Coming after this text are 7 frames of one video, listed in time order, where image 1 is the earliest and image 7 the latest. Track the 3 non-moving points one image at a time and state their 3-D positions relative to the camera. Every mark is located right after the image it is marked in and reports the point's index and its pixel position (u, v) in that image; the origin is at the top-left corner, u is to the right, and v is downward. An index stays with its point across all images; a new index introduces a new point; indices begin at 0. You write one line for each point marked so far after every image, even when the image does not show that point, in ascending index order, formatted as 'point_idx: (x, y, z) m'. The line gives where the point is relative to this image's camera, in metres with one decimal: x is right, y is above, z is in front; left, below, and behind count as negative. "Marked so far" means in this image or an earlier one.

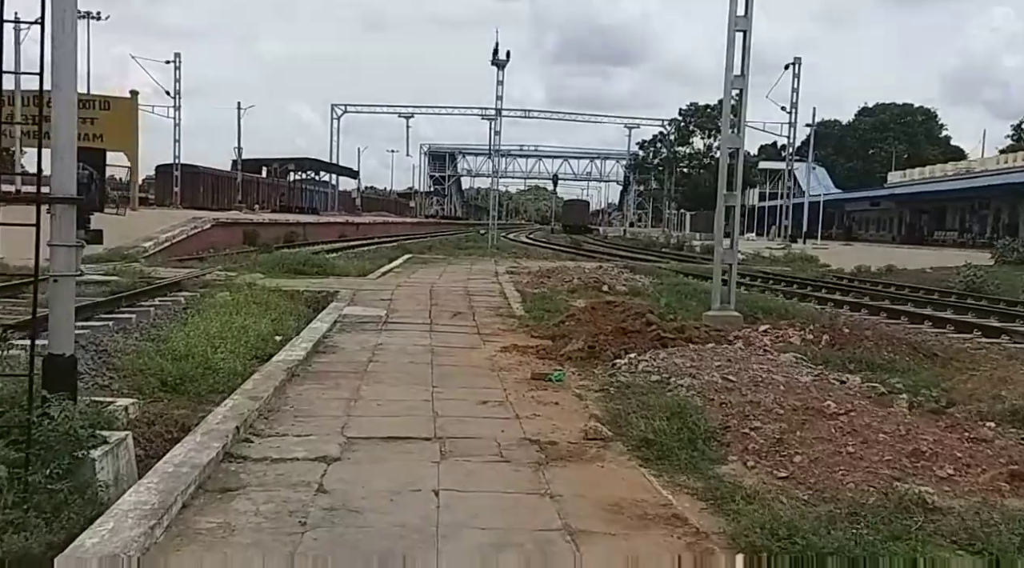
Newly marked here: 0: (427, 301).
0: (-1.6, -0.3, +13.8) m
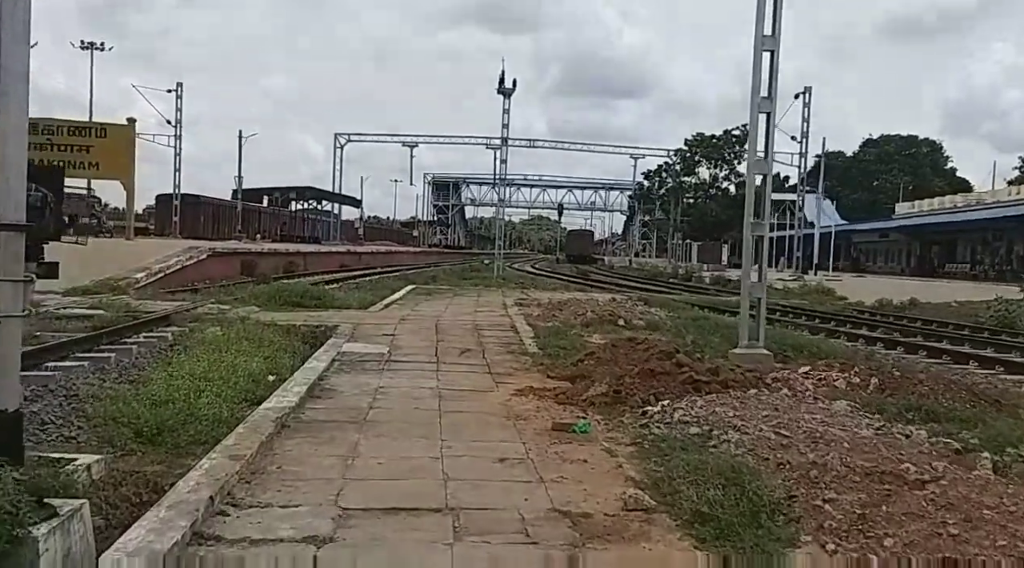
0: (-1.4, -0.9, +13.0) m
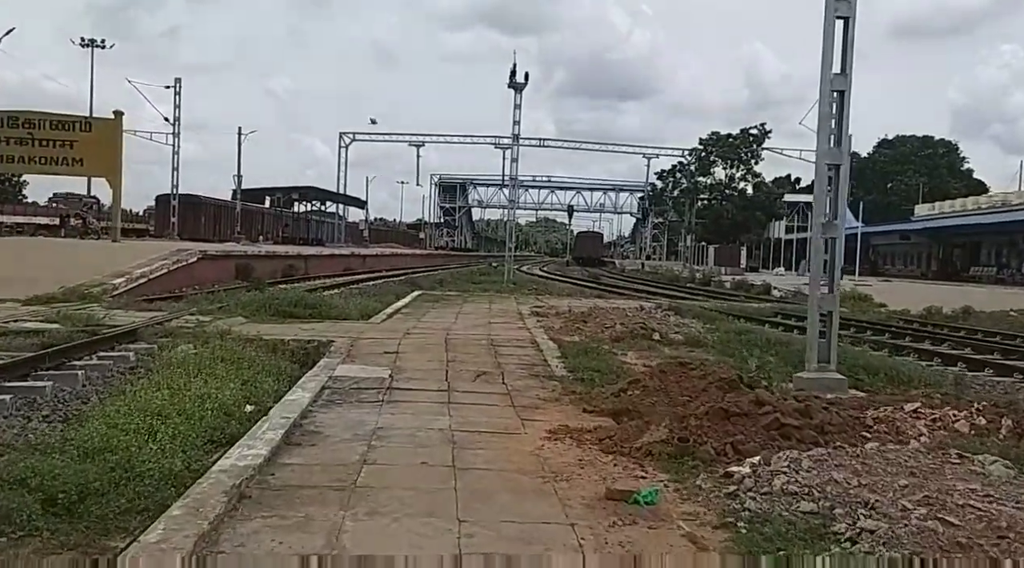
0: (-1.0, -1.0, +11.1) m
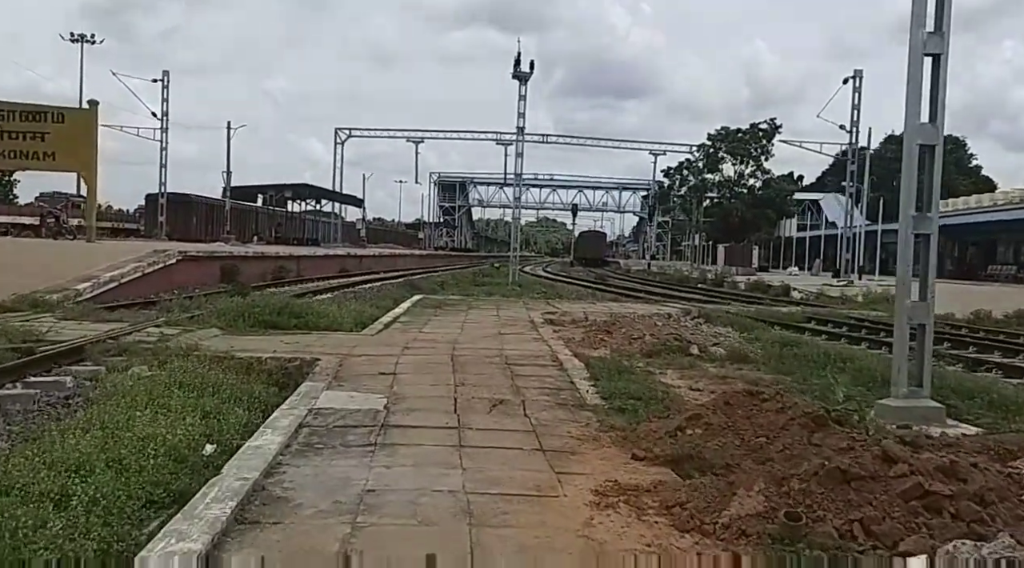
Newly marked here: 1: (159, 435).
0: (-0.8, -1.1, +9.3) m
1: (-3.2, -1.4, +6.9) m
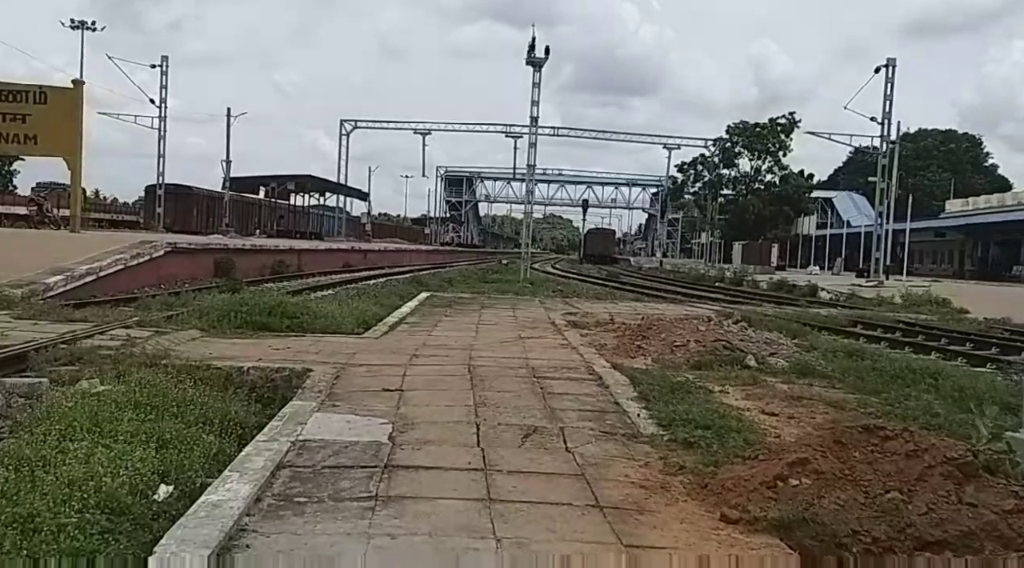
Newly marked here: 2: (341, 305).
0: (-0.5, -1.1, +7.6) m
1: (-2.9, -1.3, +5.3) m
2: (-3.5, -0.4, +15.6) m
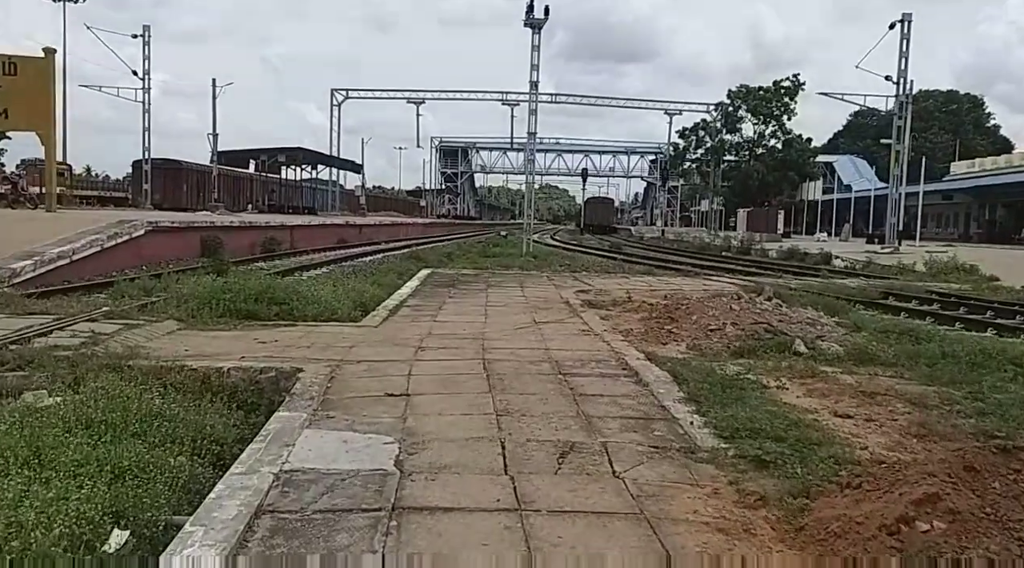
0: (-0.2, -1.0, +6.5) m
1: (-2.7, -1.4, +4.1) m
2: (-3.4, 0.0, +14.4) m
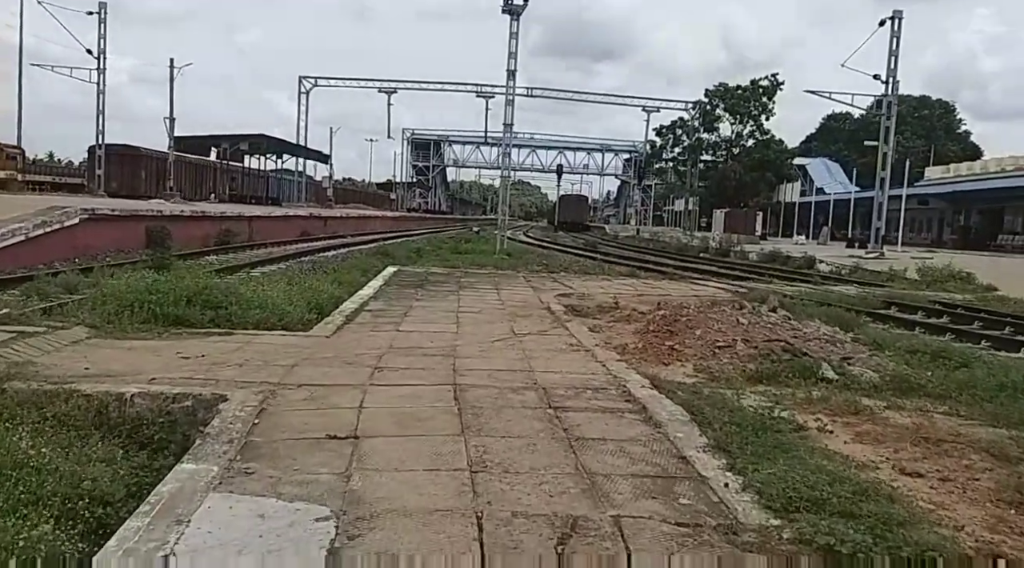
0: (-0.4, -1.1, +5.0) m
1: (-2.7, -1.4, +2.6) m
2: (-3.8, 0.0, +12.8) m
